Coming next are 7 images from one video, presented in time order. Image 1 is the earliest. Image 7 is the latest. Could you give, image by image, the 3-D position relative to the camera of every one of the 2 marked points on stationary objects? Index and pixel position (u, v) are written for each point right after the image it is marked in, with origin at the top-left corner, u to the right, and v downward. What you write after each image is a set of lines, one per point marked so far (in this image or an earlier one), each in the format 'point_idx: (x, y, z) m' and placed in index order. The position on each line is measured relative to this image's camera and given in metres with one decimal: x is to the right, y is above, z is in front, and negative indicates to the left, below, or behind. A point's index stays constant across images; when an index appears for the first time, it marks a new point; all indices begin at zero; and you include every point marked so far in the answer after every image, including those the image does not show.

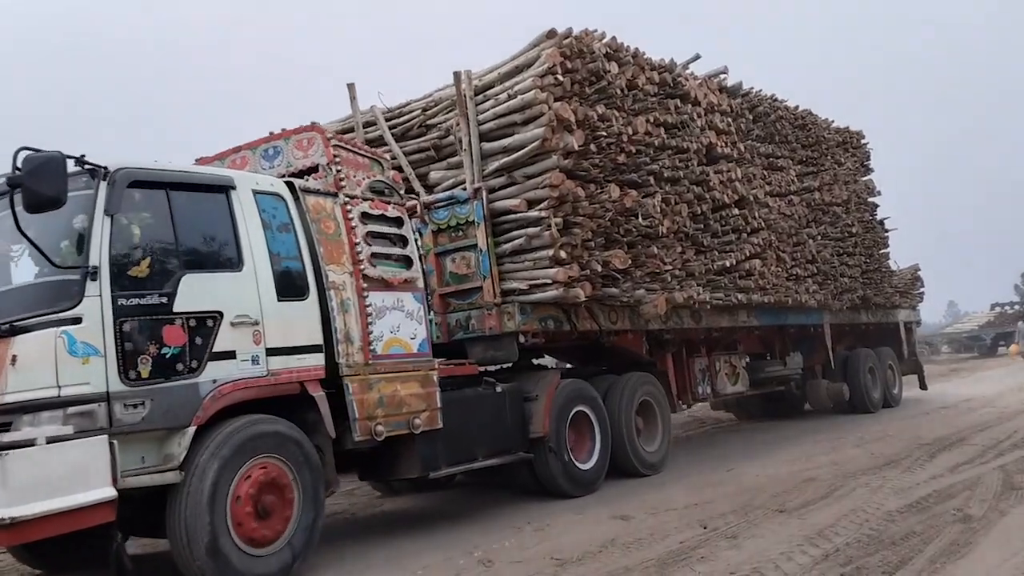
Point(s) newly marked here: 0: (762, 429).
0: (+3.9, -2.2, +13.2) m
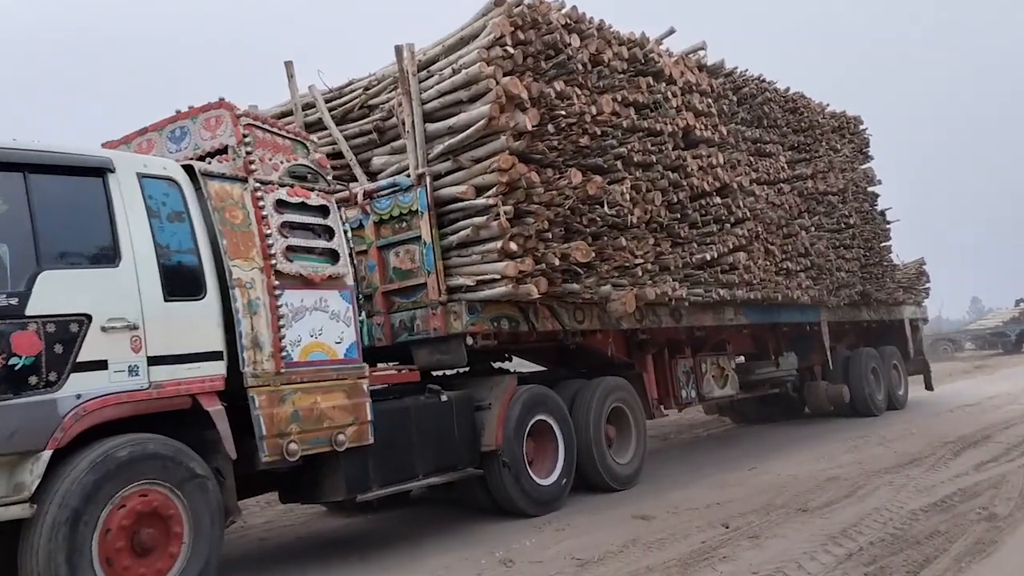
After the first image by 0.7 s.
0: (+3.6, -2.2, +12.5) m
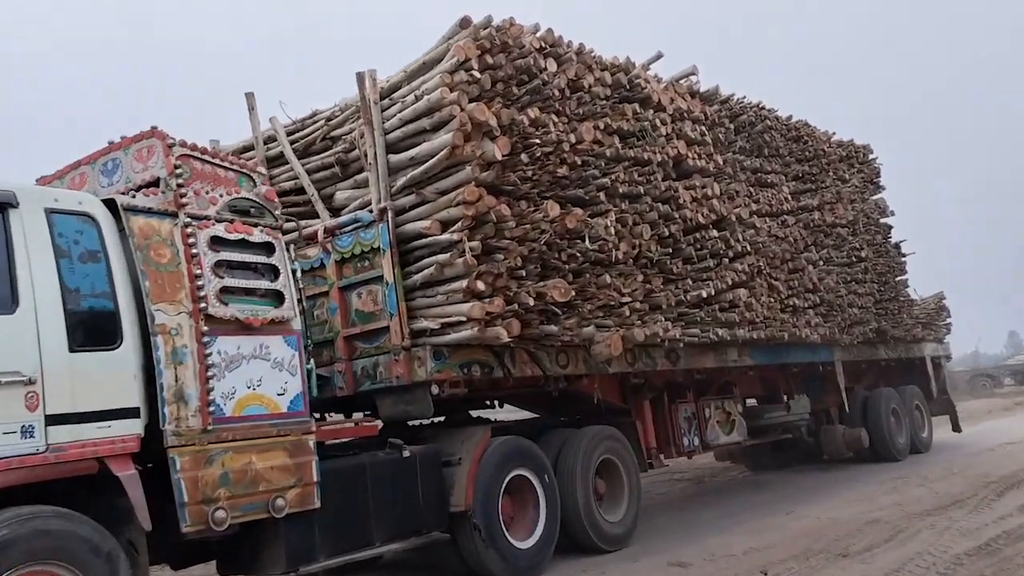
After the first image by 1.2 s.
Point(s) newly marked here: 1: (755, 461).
0: (+3.6, -2.7, +11.7) m
1: (+3.7, -2.6, +12.8) m
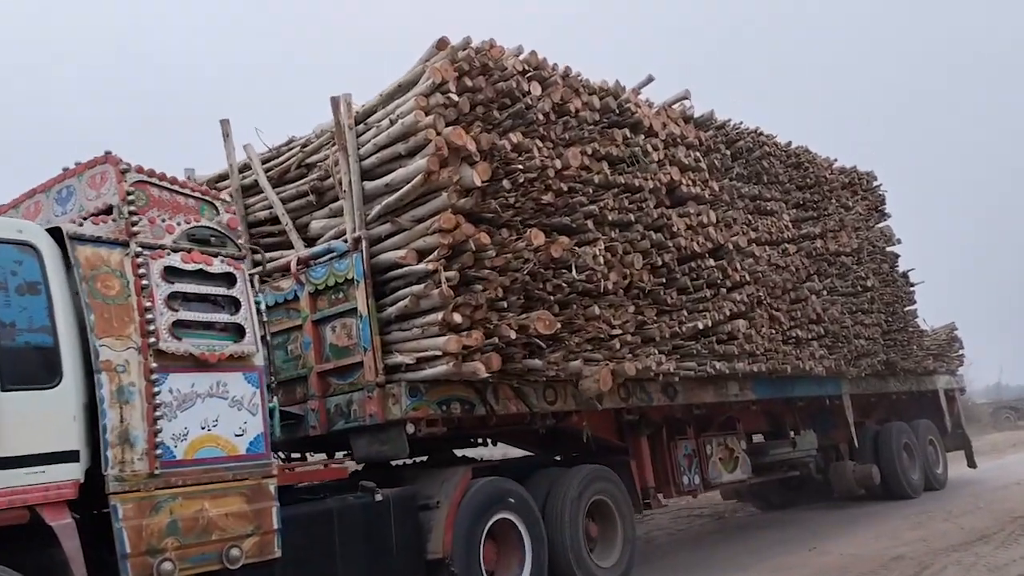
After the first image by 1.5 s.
0: (+3.6, -3.1, +11.3) m
1: (+3.7, -3.1, +12.3) m
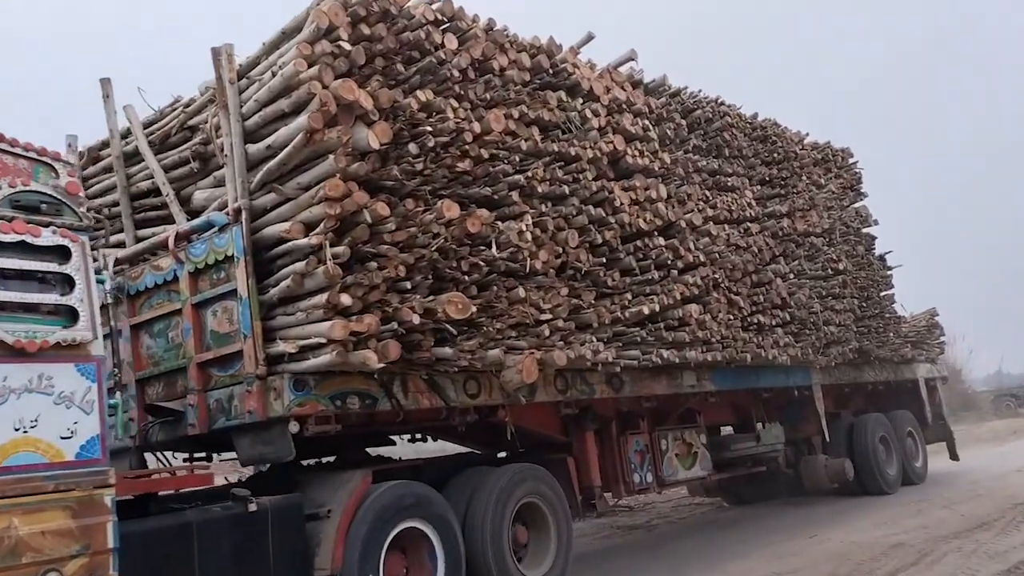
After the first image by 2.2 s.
0: (+2.9, -2.9, +10.6) m
1: (+3.0, -2.8, +11.7) m
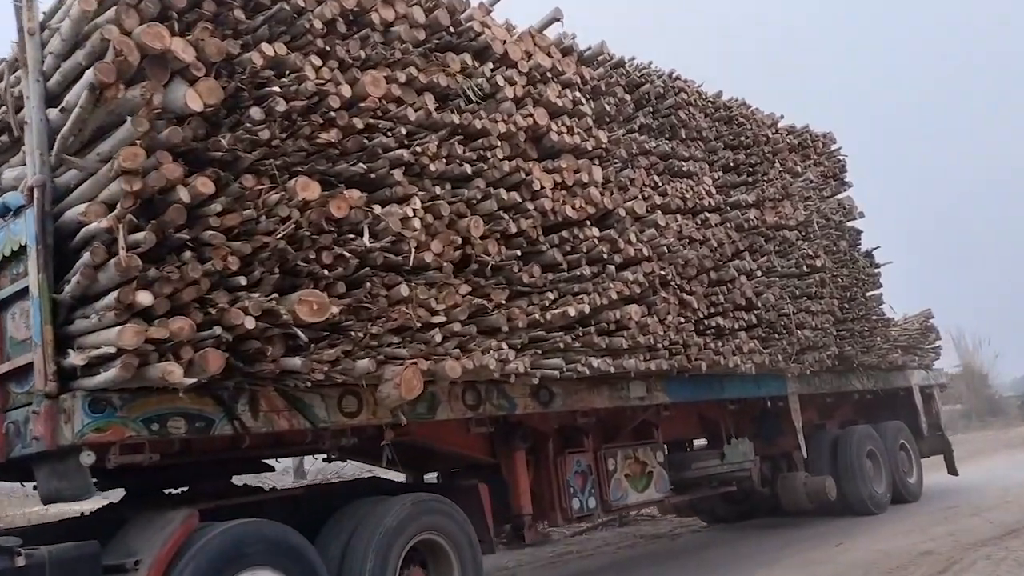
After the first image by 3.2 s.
0: (+2.3, -2.9, +9.6) m
1: (+2.4, -2.8, +10.7) m
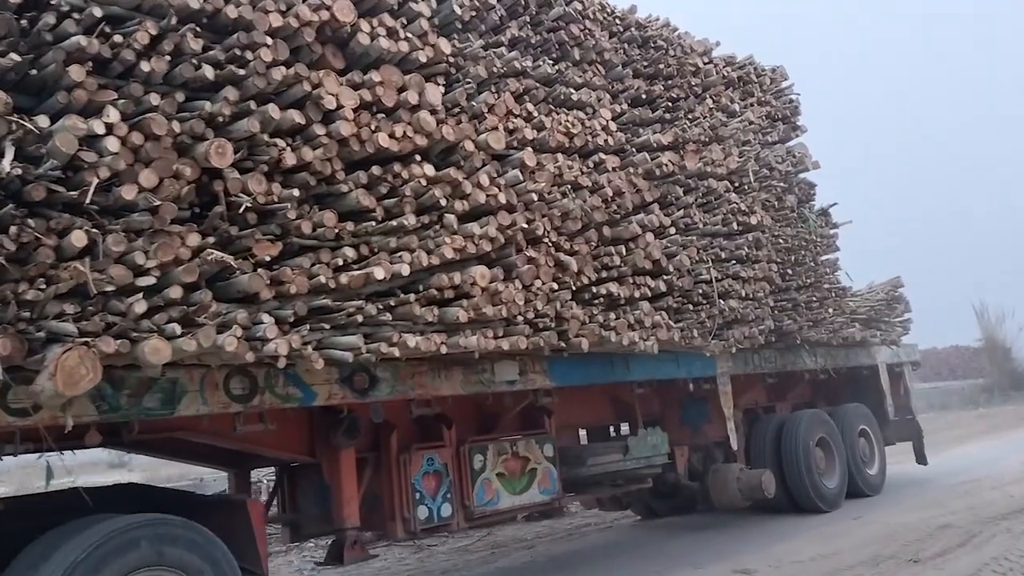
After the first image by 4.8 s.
0: (+1.2, -2.5, +8.3) m
1: (+1.3, -2.4, +9.4) m
